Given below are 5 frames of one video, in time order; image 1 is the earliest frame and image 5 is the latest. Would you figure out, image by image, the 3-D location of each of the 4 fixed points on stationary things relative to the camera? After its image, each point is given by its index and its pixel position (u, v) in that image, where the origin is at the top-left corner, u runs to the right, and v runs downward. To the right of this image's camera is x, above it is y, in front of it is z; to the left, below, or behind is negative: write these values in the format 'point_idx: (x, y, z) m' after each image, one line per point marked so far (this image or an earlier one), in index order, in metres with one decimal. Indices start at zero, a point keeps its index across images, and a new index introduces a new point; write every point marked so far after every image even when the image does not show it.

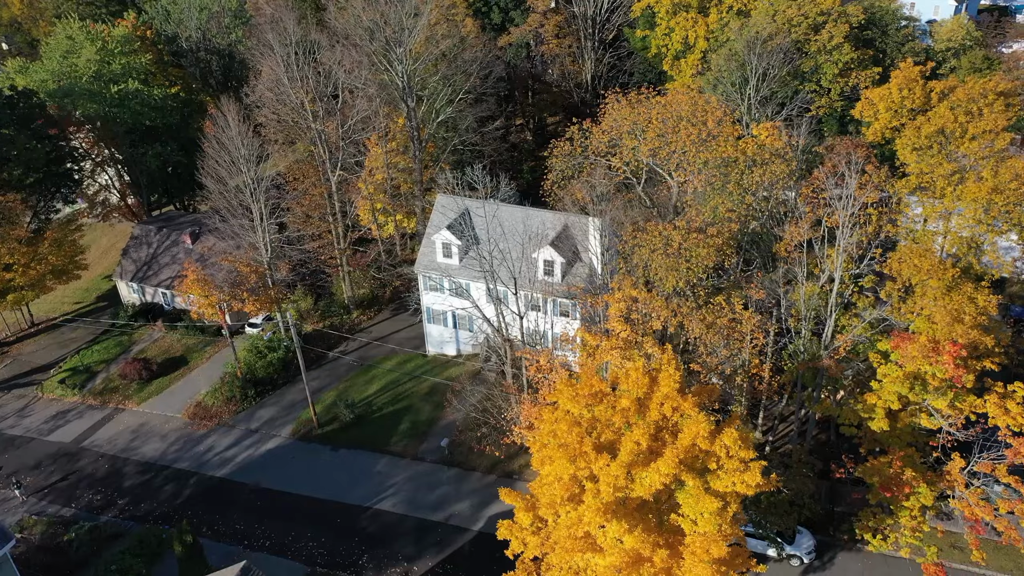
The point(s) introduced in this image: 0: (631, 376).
0: (+2.6, -1.8, +17.3) m
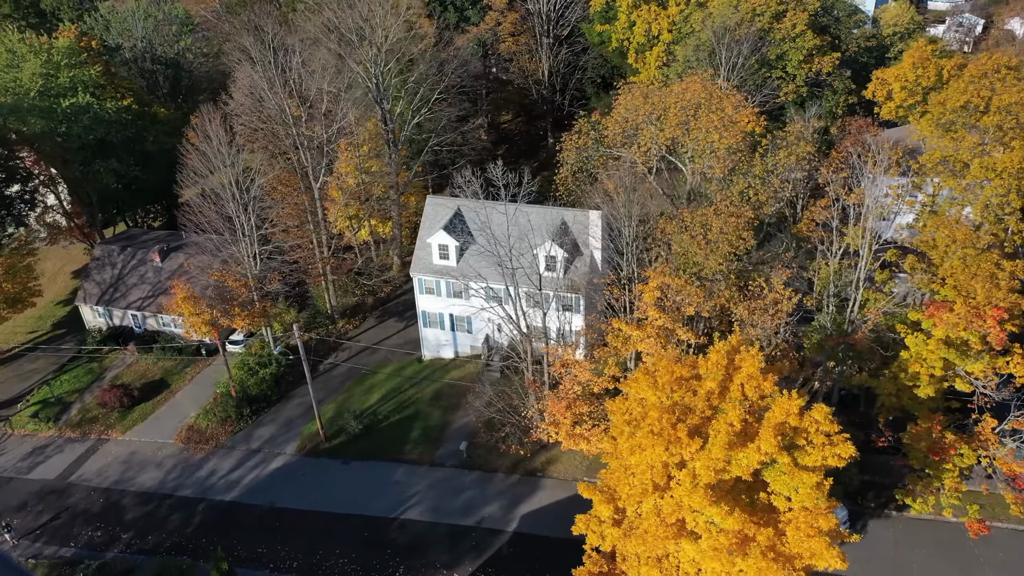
0: (+4.2, -1.5, +17.4) m
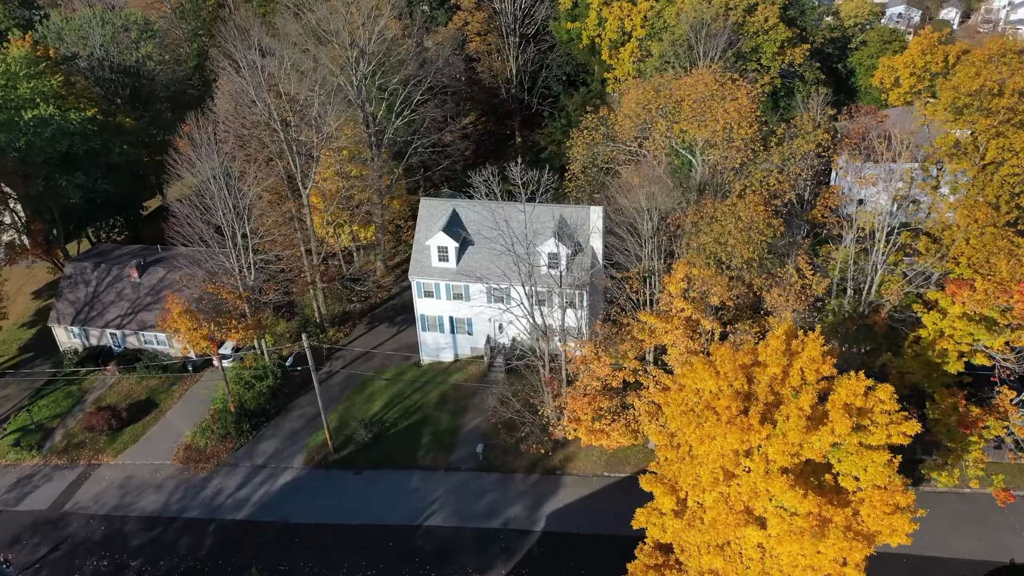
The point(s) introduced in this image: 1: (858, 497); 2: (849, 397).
0: (+5.5, -1.2, +17.6) m
1: (+6.8, -4.1, +16.3) m
2: (+6.7, -2.2, +16.5) m
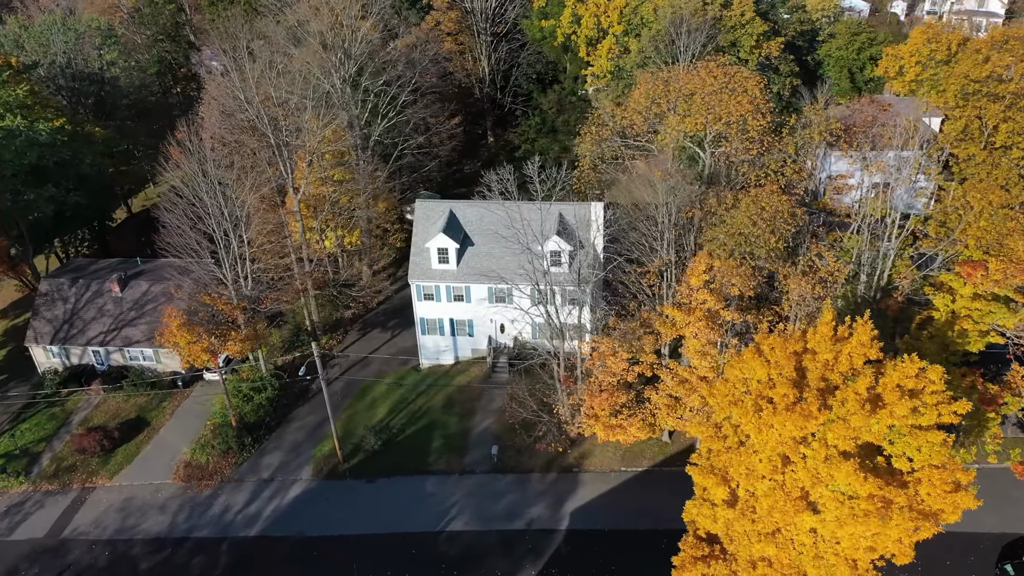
0: (+6.5, -1.0, +17.8) m
1: (+8.0, -3.8, +16.6) m
2: (+7.8, -1.8, +16.7) m
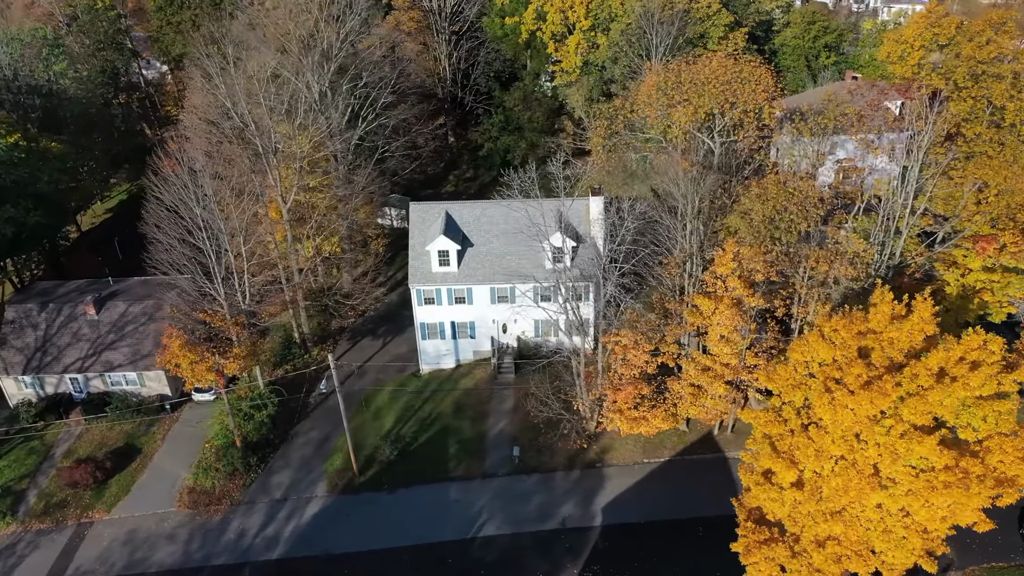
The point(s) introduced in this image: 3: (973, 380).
0: (+7.9, -0.5, +18.2) m
1: (+9.7, -3.2, +17.1) m
2: (+9.4, -1.3, +17.3) m
3: (+9.2, -1.8, +16.6) m
